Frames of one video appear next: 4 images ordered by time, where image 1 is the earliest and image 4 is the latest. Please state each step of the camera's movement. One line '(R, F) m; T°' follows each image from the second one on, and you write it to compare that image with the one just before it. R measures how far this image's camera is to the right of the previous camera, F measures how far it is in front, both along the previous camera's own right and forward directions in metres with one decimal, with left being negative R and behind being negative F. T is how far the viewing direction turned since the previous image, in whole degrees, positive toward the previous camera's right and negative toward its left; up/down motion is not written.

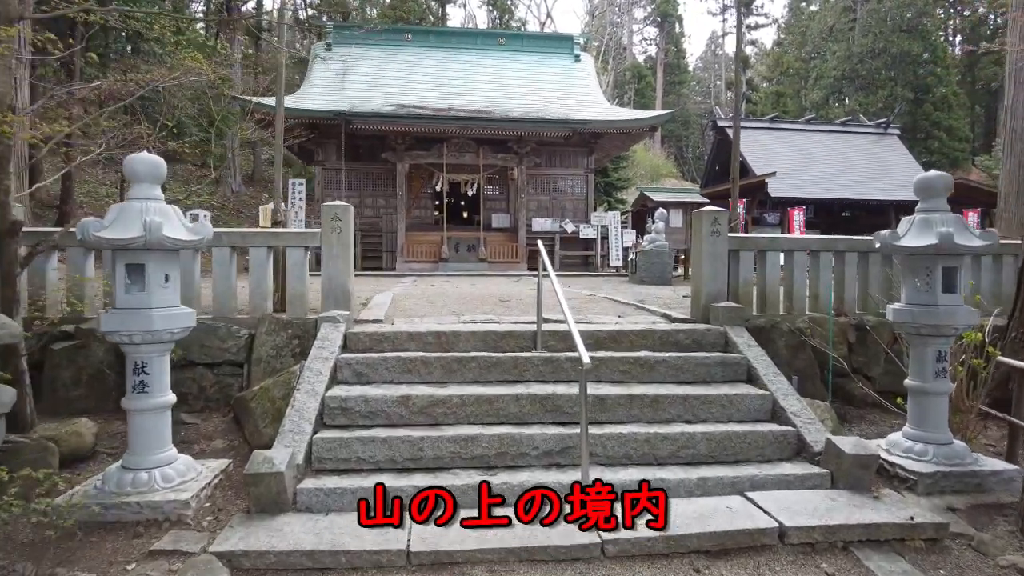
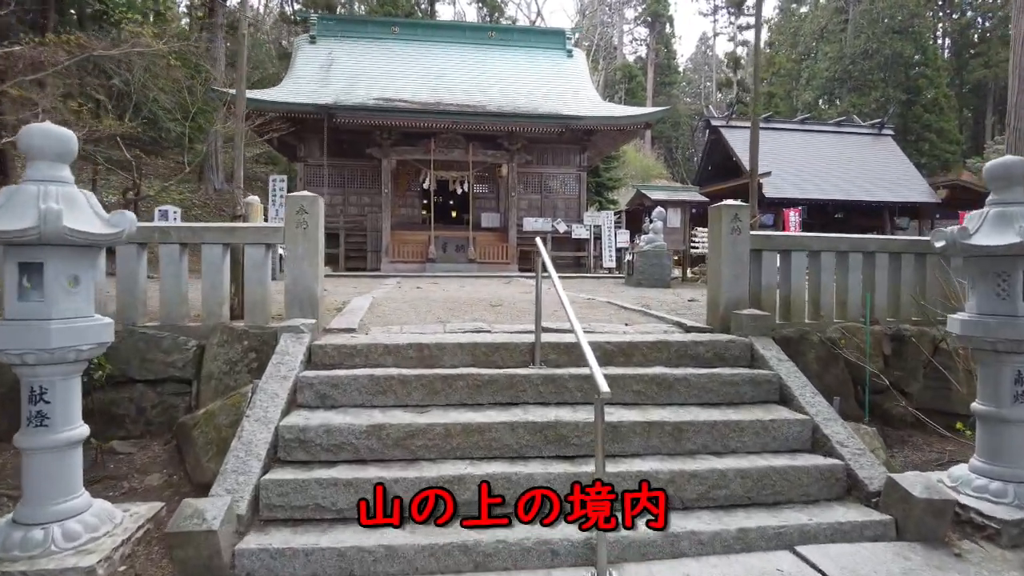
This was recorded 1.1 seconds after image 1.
(0.0, +0.6) m; +1°
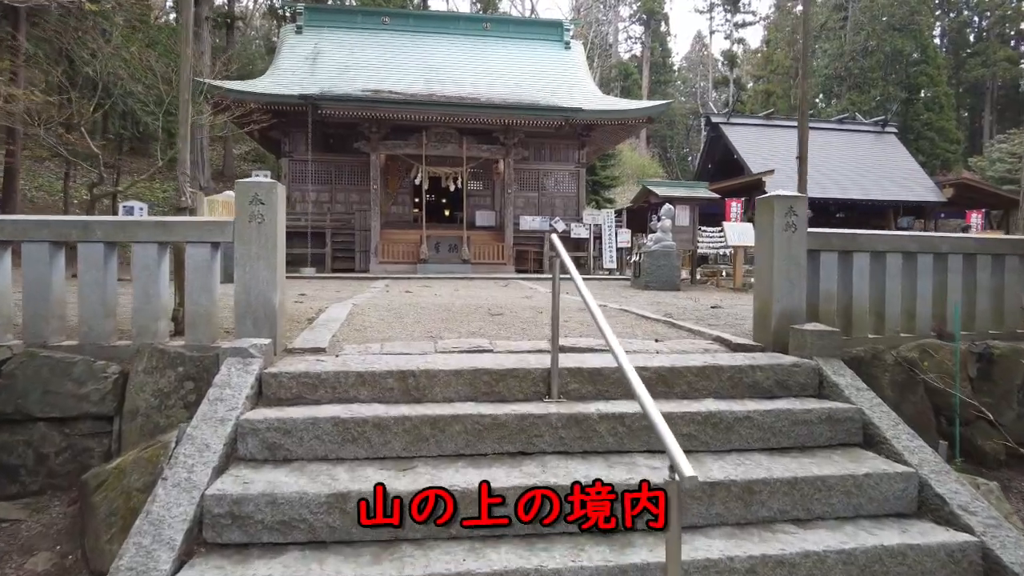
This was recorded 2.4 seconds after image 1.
(-0.1, +0.8) m; +1°
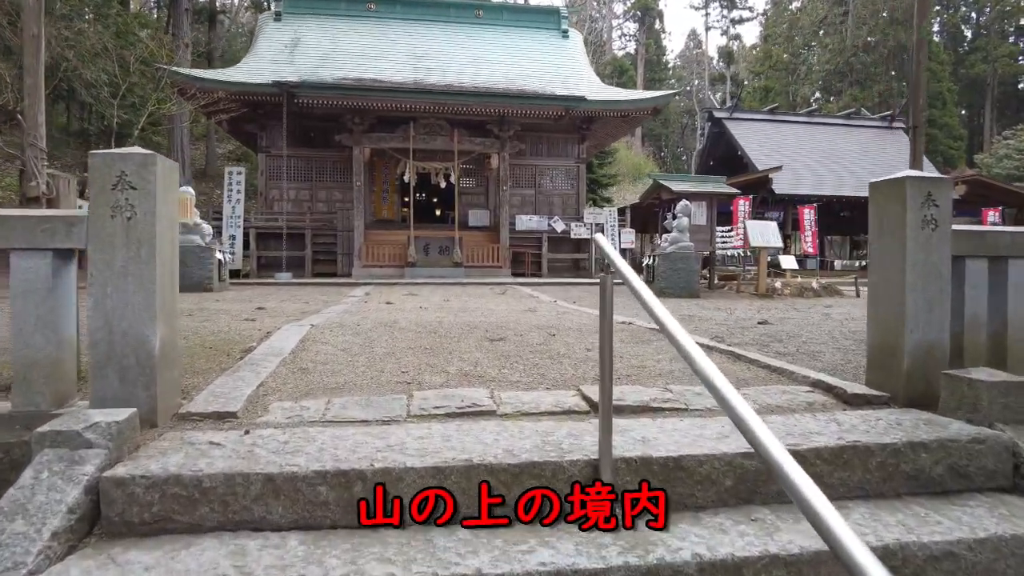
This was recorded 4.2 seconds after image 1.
(-0.1, +1.2) m; +1°
